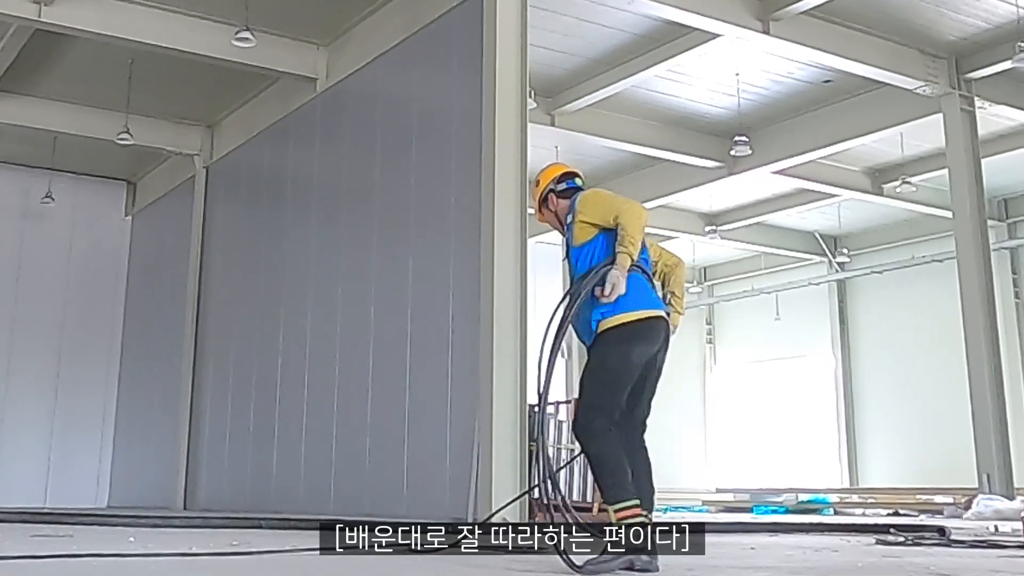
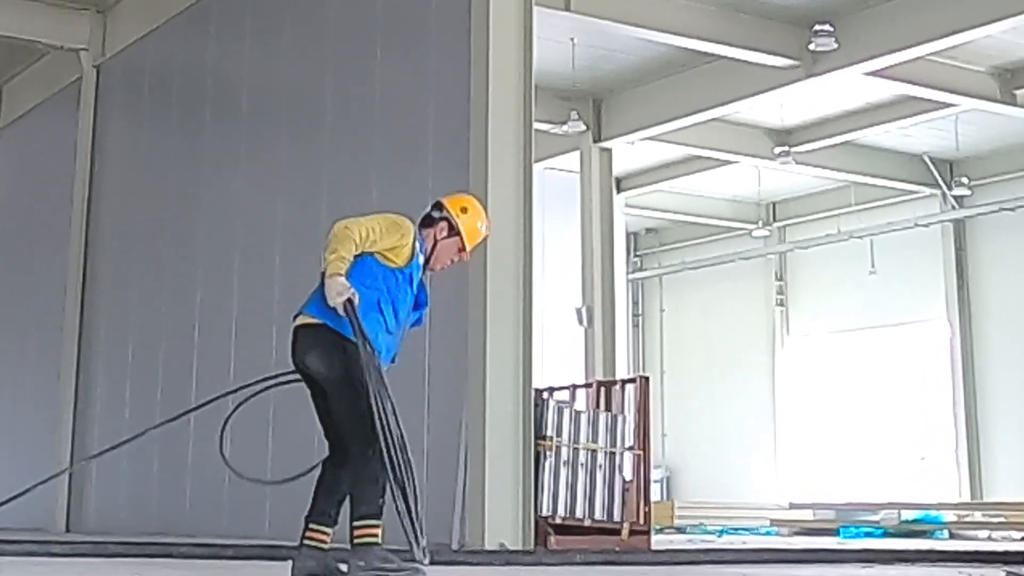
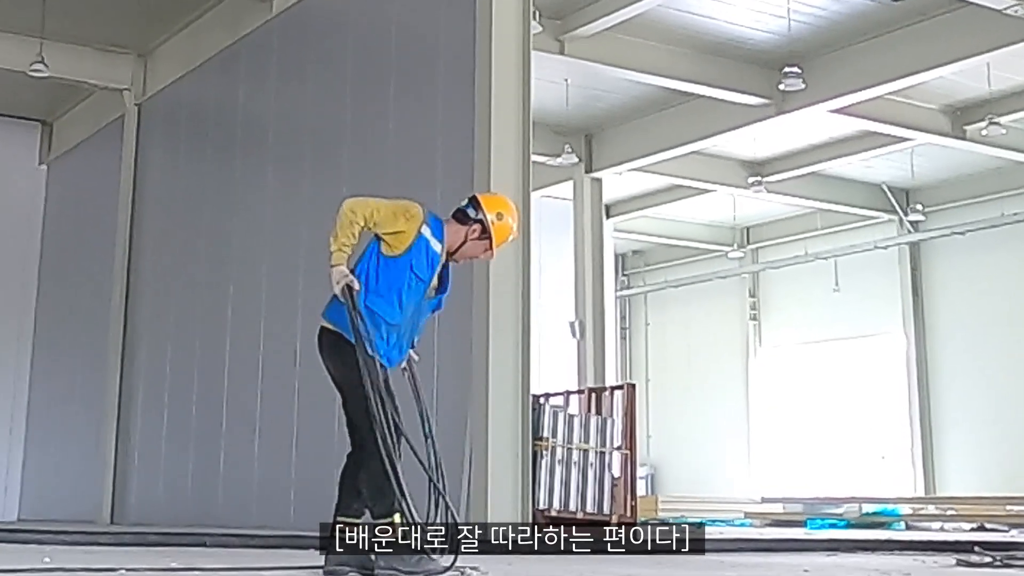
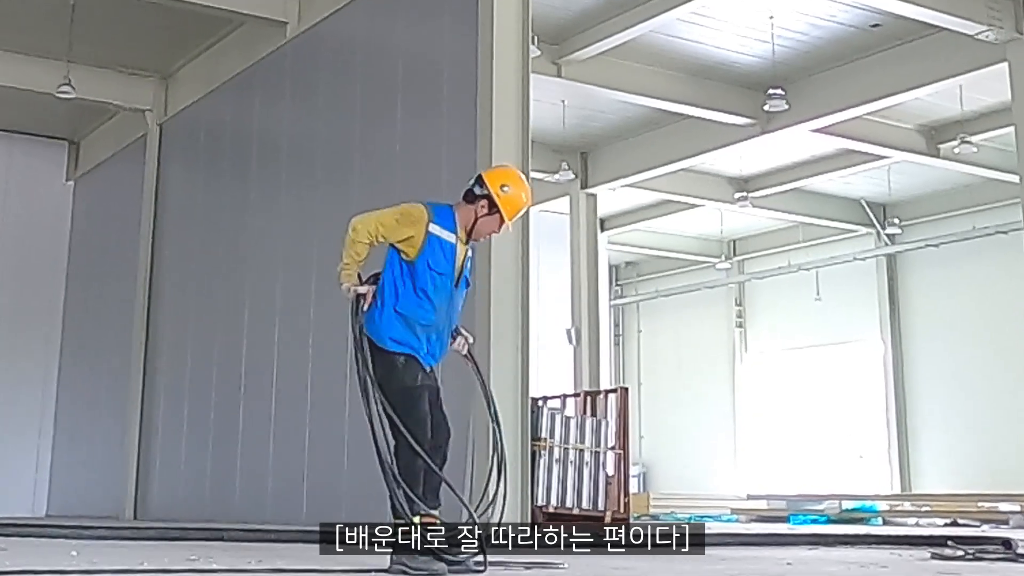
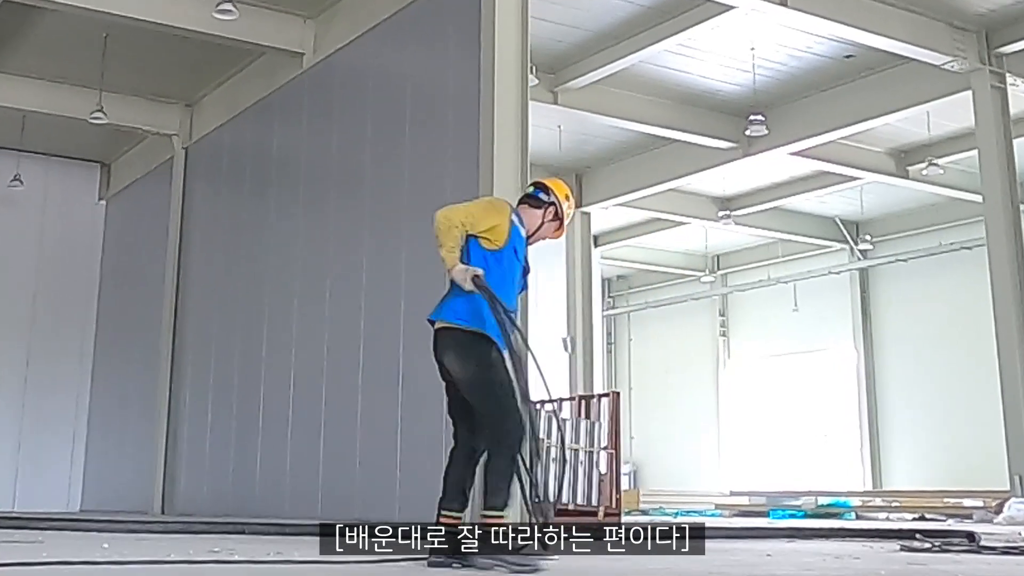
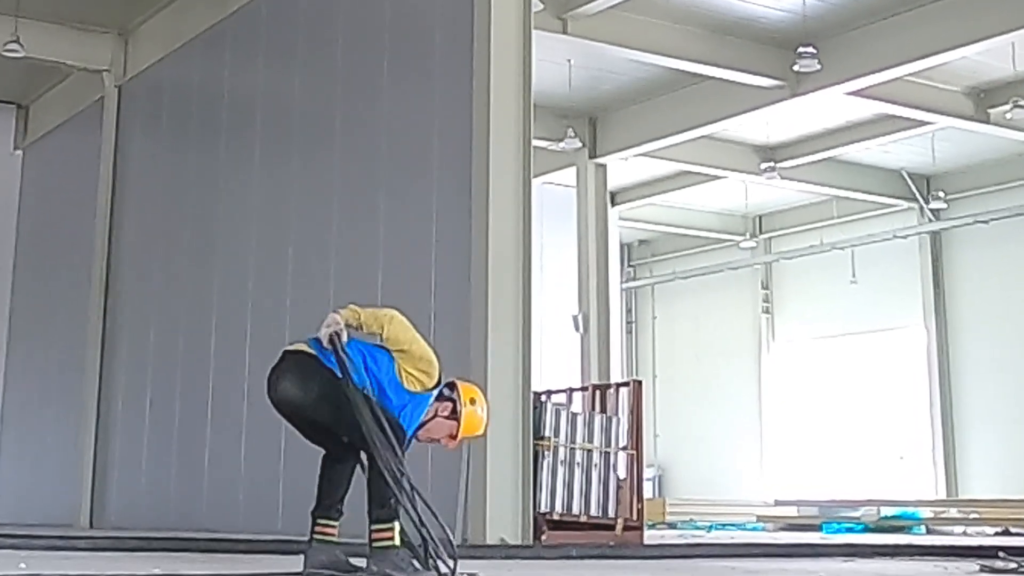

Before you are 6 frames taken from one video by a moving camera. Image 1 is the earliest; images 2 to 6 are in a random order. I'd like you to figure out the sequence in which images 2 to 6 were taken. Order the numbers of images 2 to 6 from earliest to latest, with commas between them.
5, 4, 3, 6, 2
